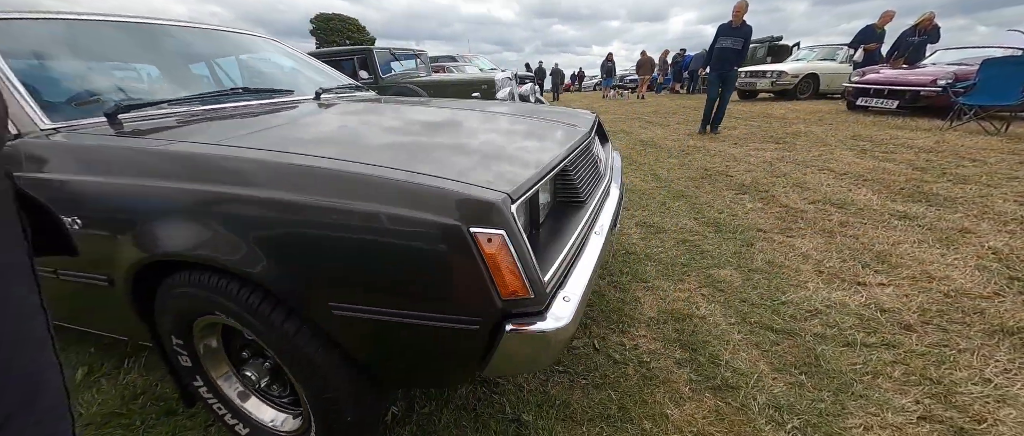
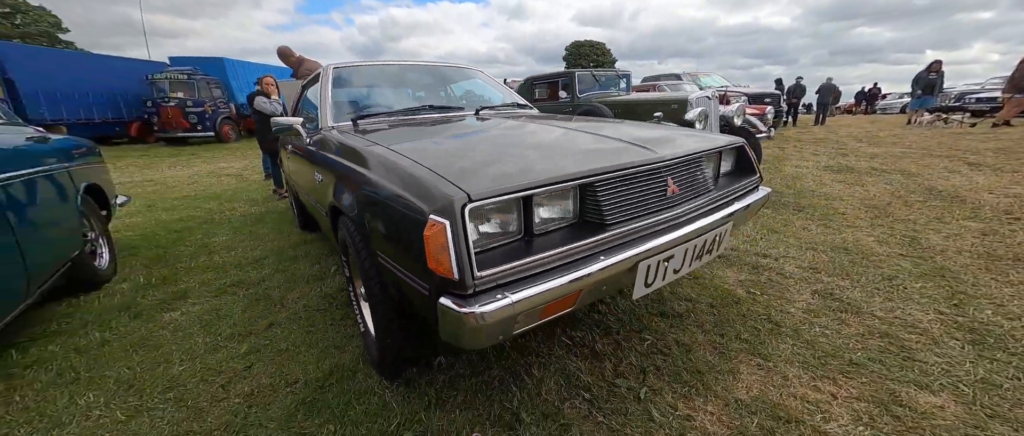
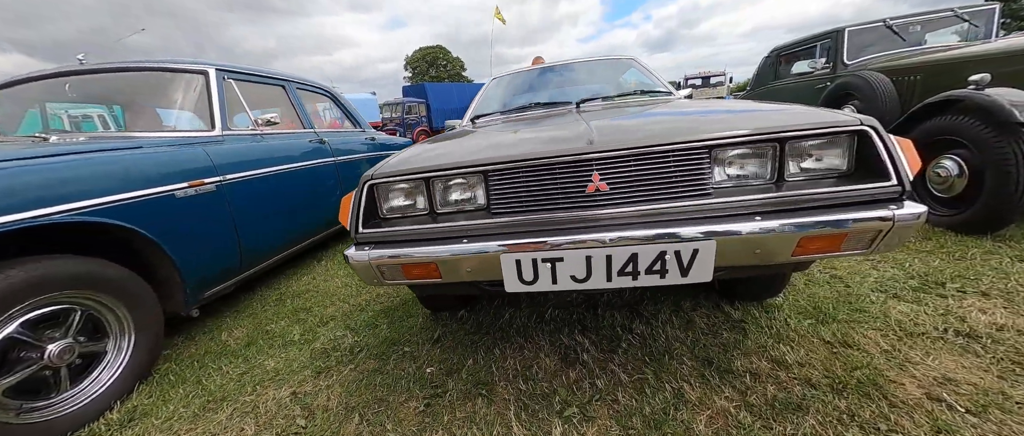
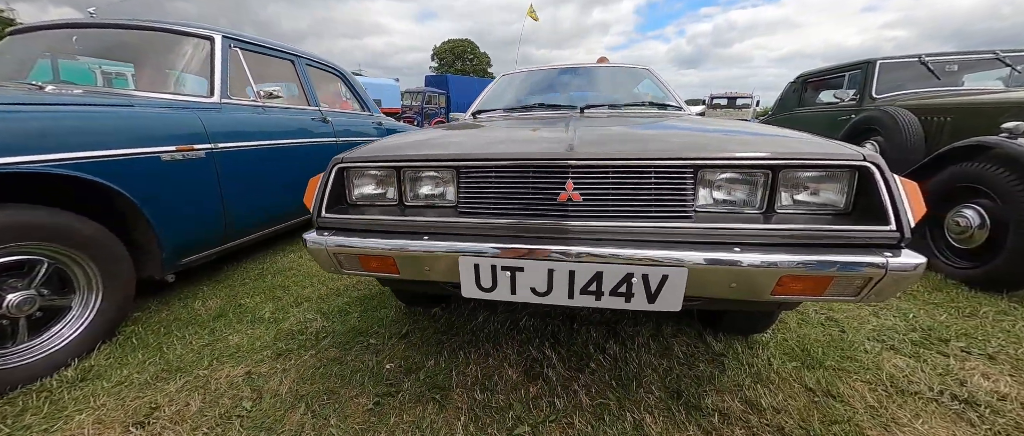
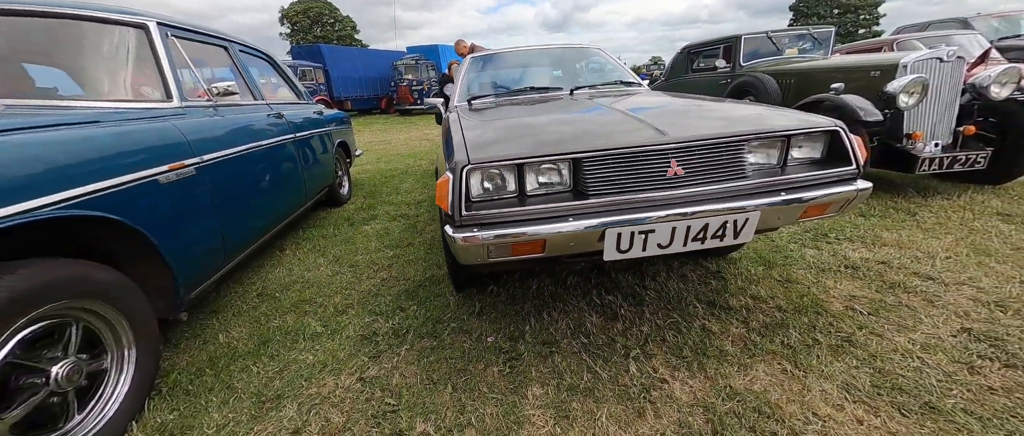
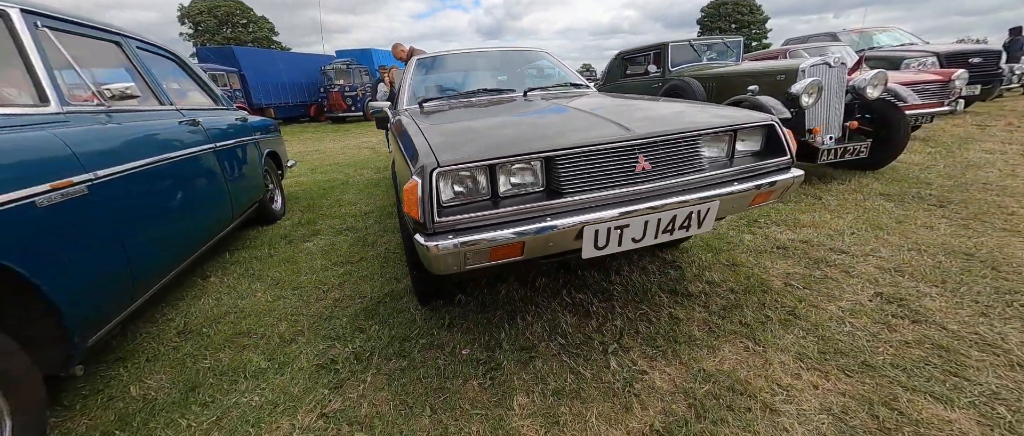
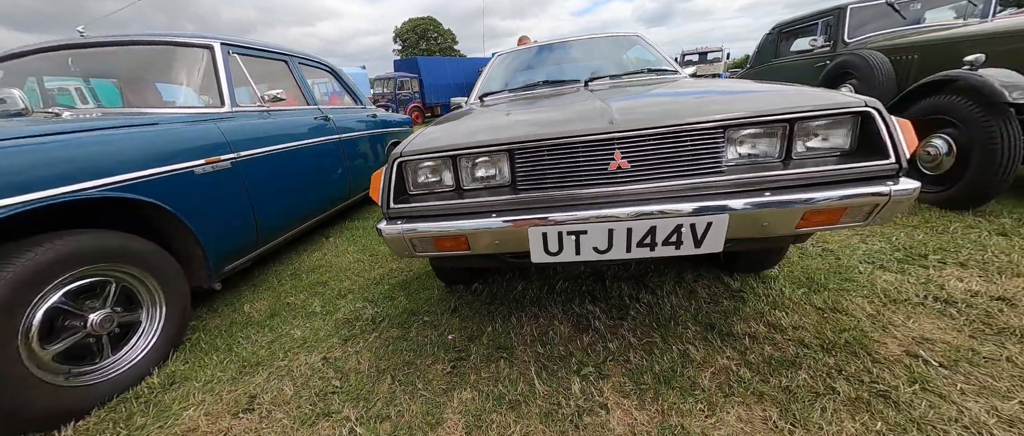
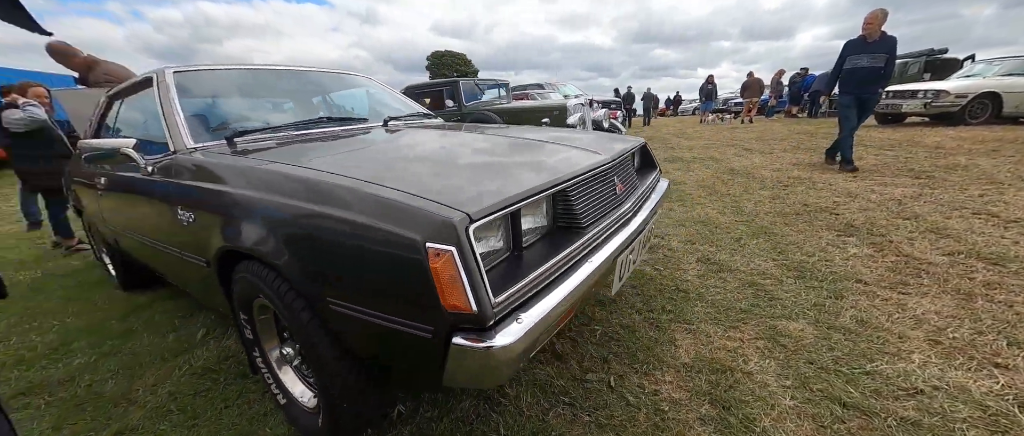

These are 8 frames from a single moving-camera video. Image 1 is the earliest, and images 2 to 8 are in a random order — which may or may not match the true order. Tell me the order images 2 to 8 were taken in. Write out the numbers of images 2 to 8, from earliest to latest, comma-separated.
8, 2, 6, 5, 7, 3, 4
